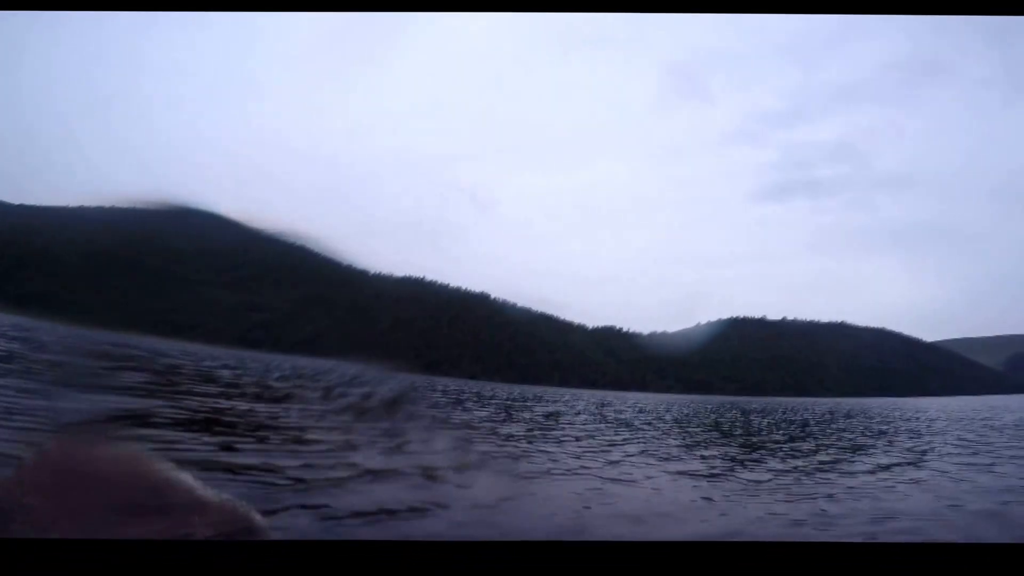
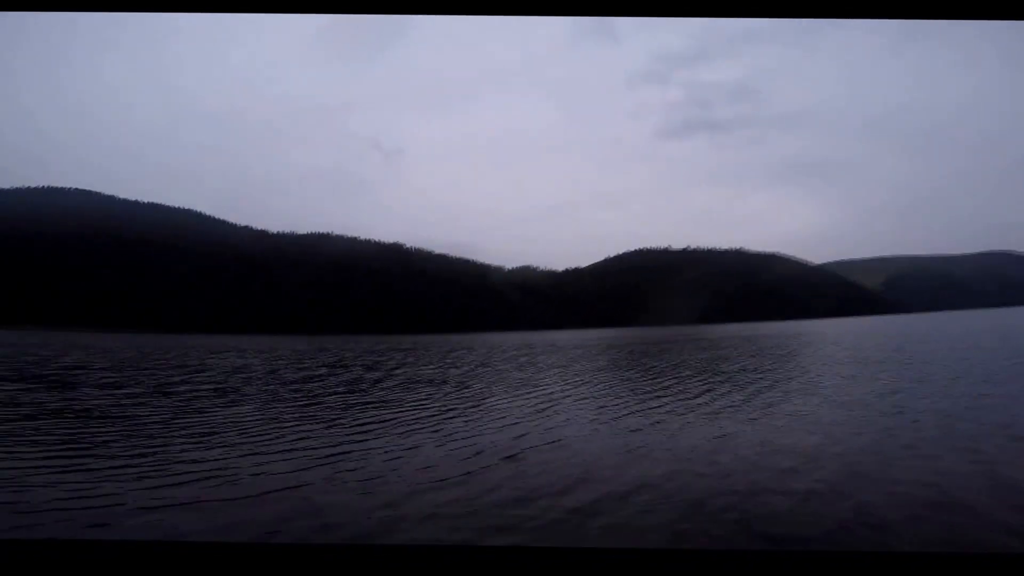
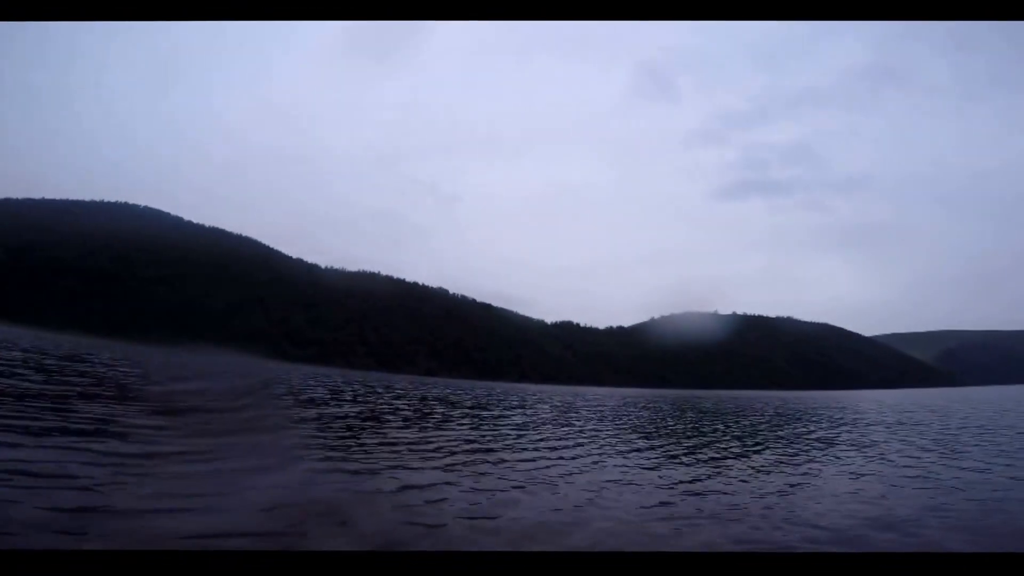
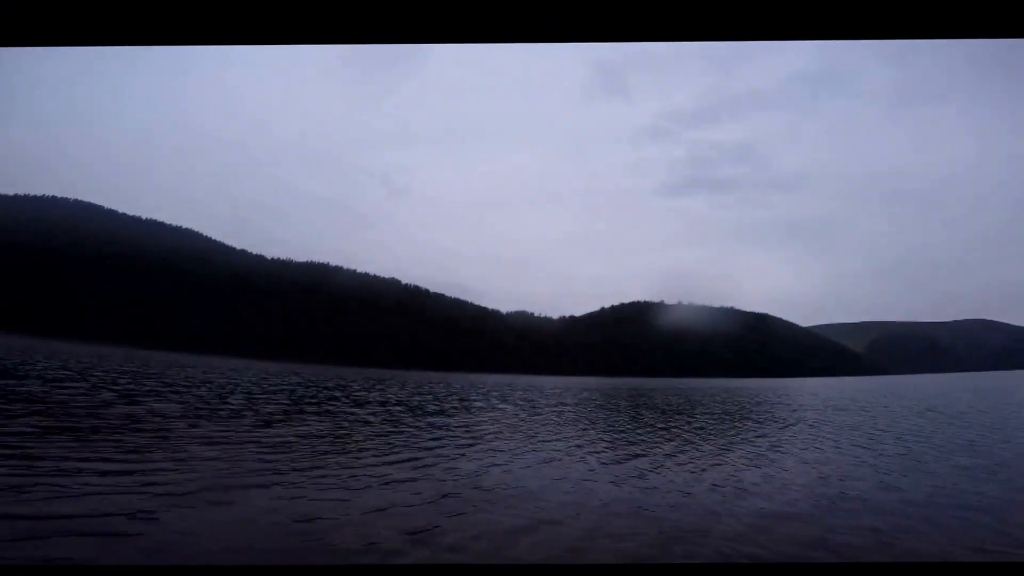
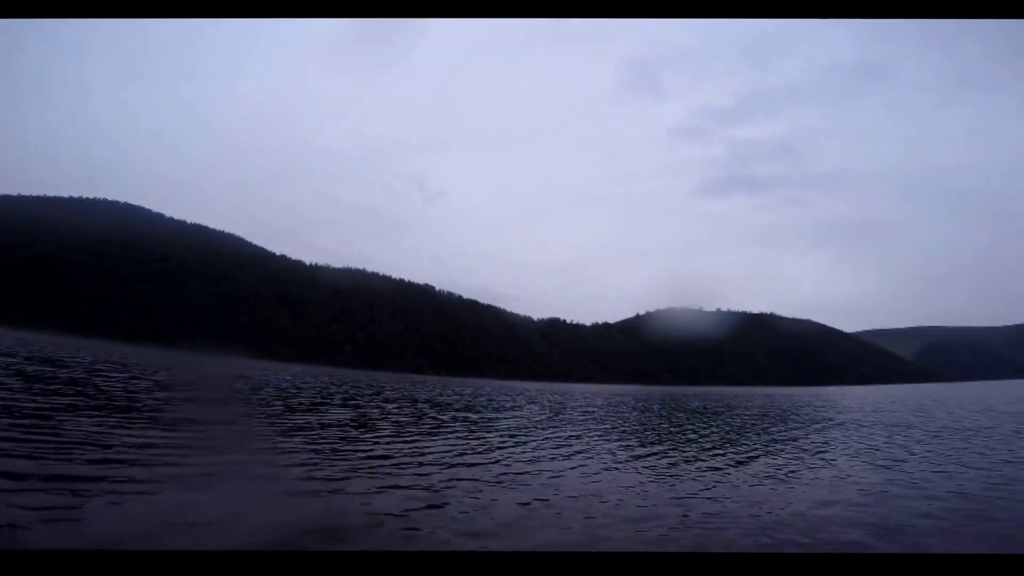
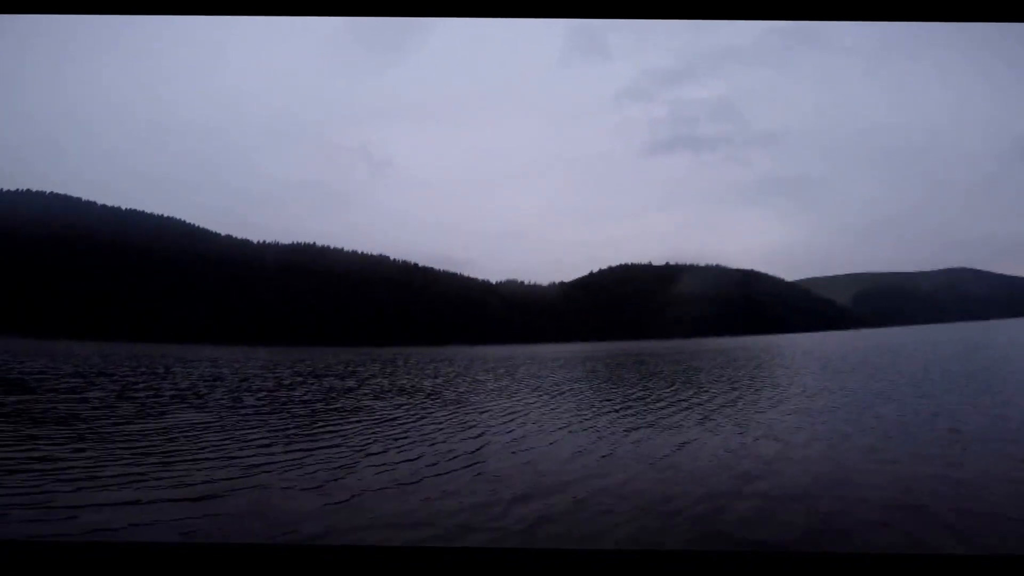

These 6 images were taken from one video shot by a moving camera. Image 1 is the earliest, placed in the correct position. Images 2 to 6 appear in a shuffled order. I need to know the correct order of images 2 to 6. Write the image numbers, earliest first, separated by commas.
3, 5, 4, 6, 2
